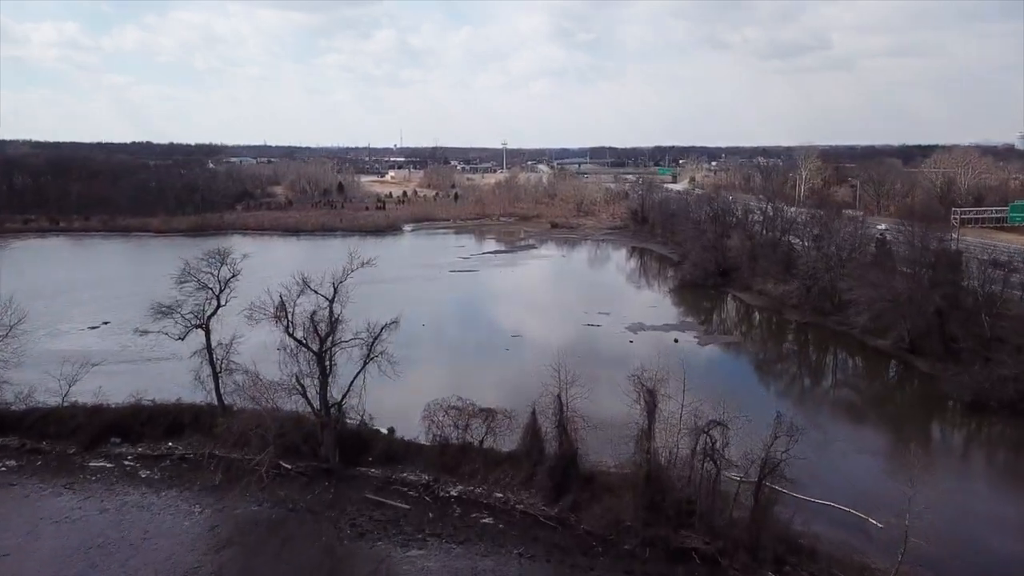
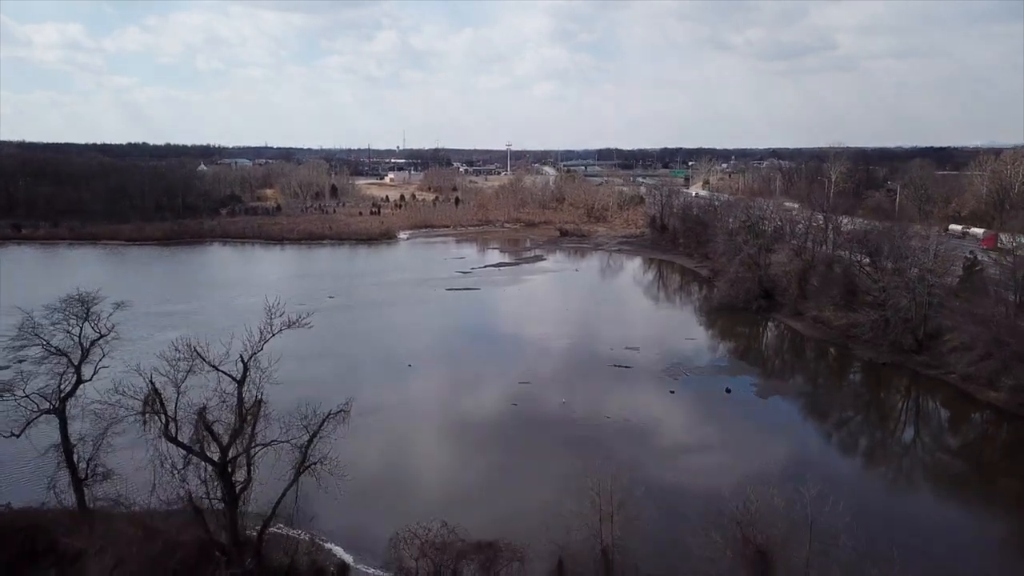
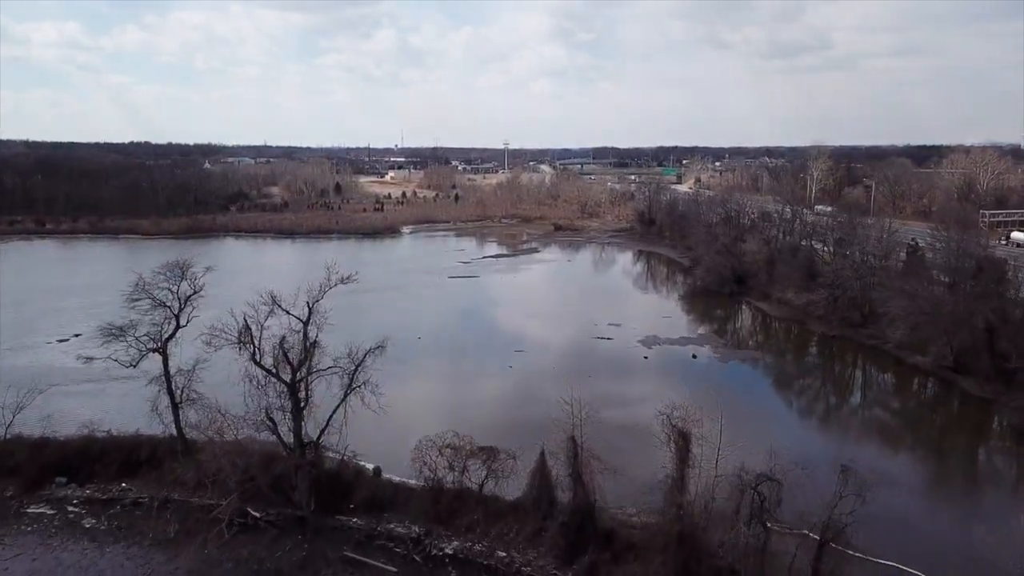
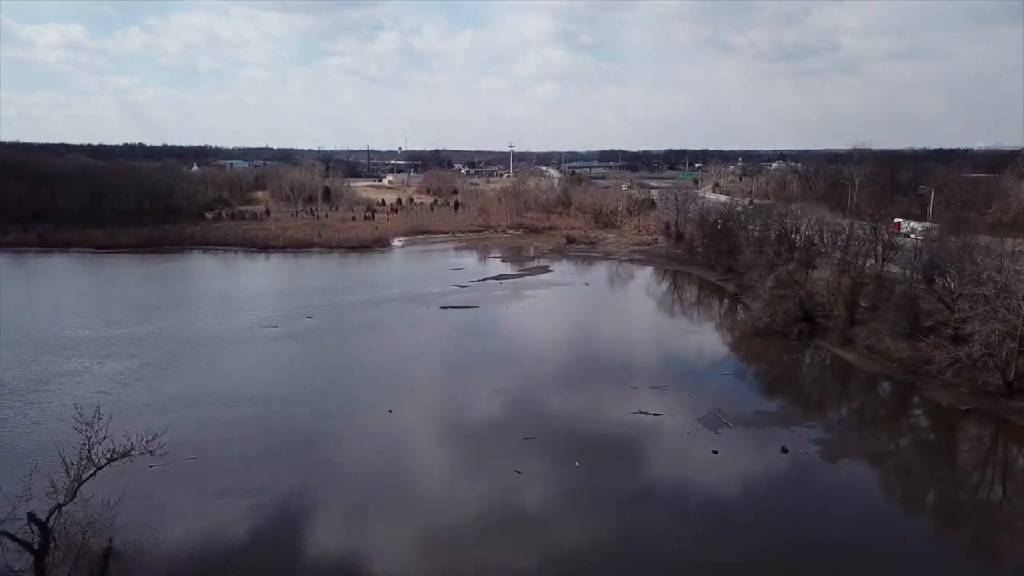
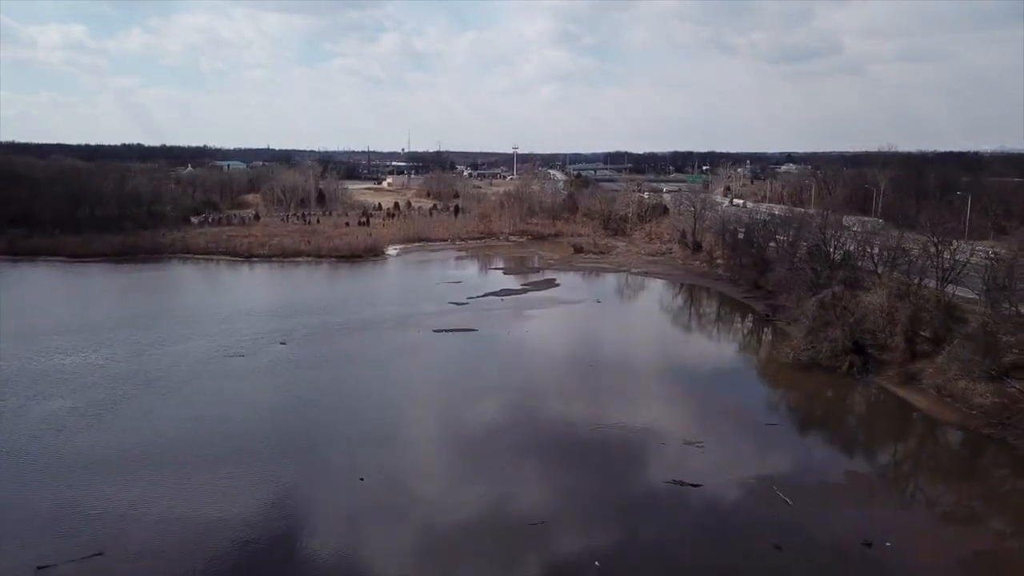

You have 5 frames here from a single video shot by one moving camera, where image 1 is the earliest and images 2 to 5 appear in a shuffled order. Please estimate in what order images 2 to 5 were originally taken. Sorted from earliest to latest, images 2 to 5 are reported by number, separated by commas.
3, 2, 4, 5
